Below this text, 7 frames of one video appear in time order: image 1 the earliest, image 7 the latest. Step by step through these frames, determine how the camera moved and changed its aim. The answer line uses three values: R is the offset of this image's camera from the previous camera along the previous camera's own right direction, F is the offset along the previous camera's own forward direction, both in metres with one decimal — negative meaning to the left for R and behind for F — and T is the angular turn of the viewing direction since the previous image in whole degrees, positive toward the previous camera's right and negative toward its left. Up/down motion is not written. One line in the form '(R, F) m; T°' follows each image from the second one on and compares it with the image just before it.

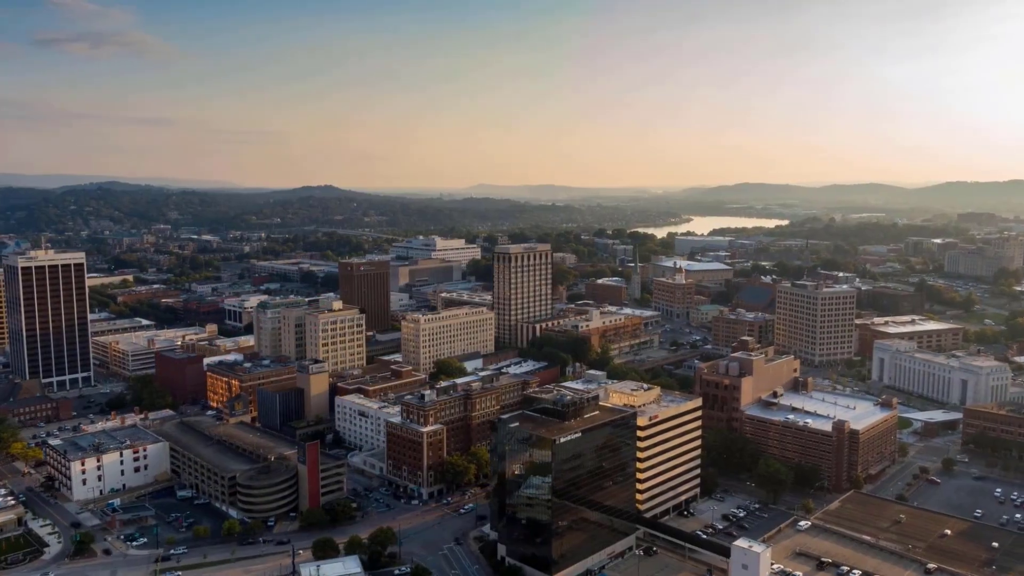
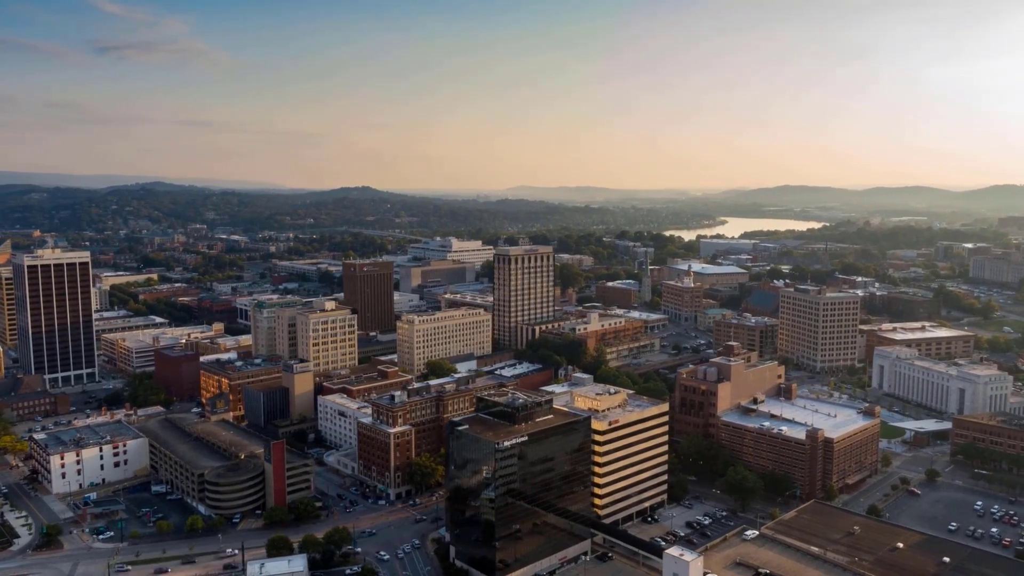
(+3.9, +0.2) m; -3°
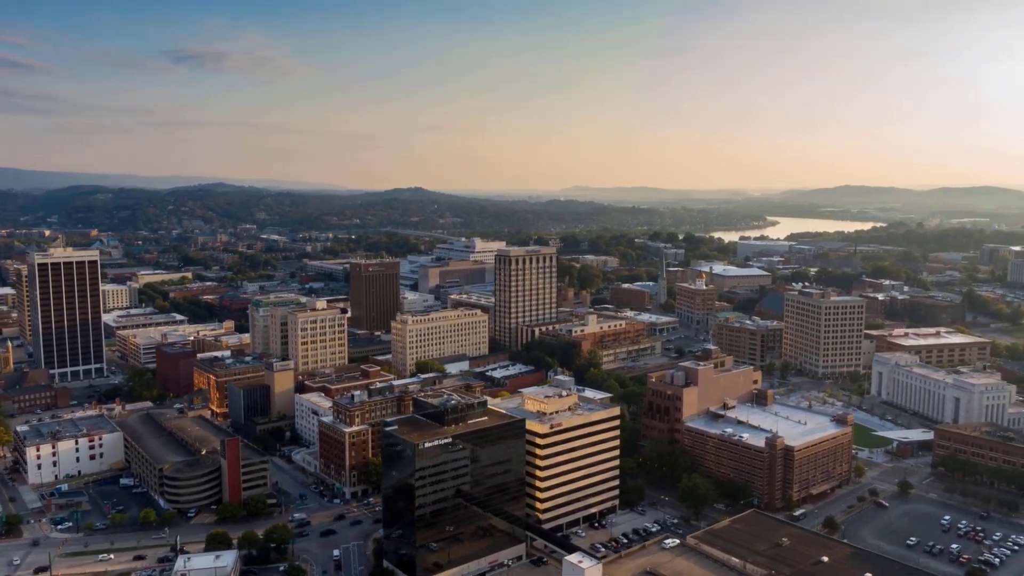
(+5.6, +0.4) m; -4°
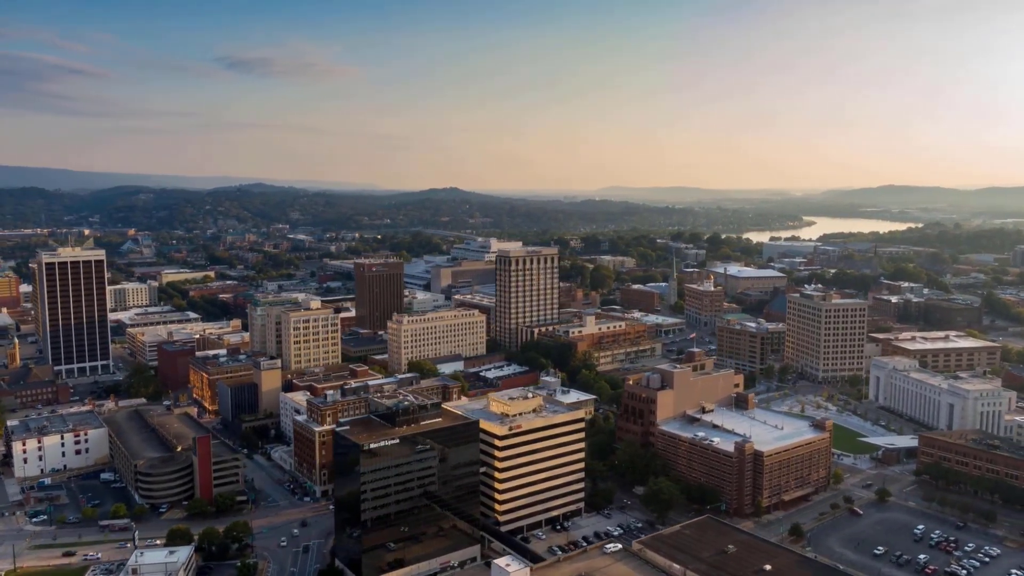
(+3.9, +0.2) m; -3°
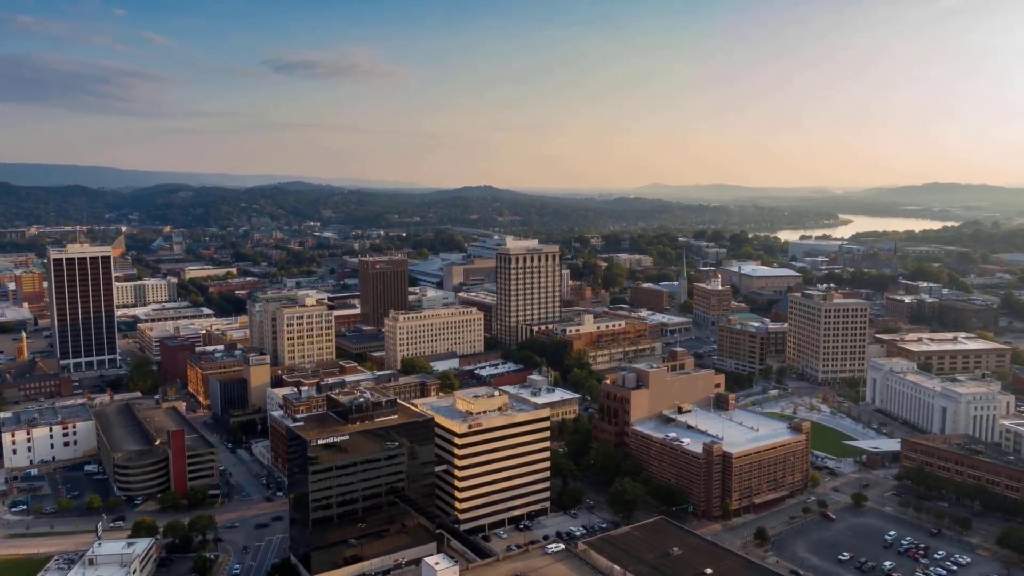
(+3.7, +0.2) m; -3°
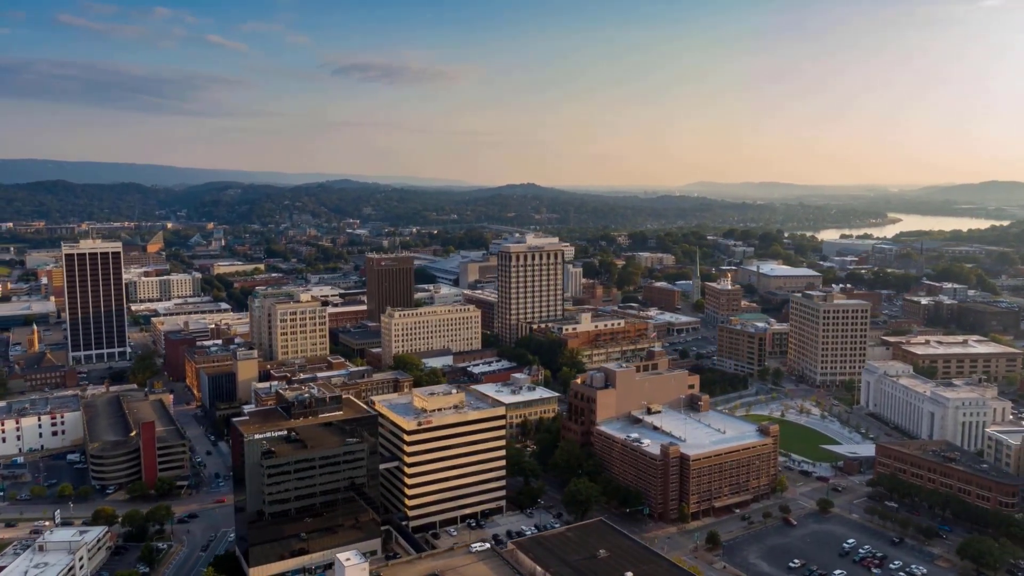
(+4.7, +0.3) m; -3°
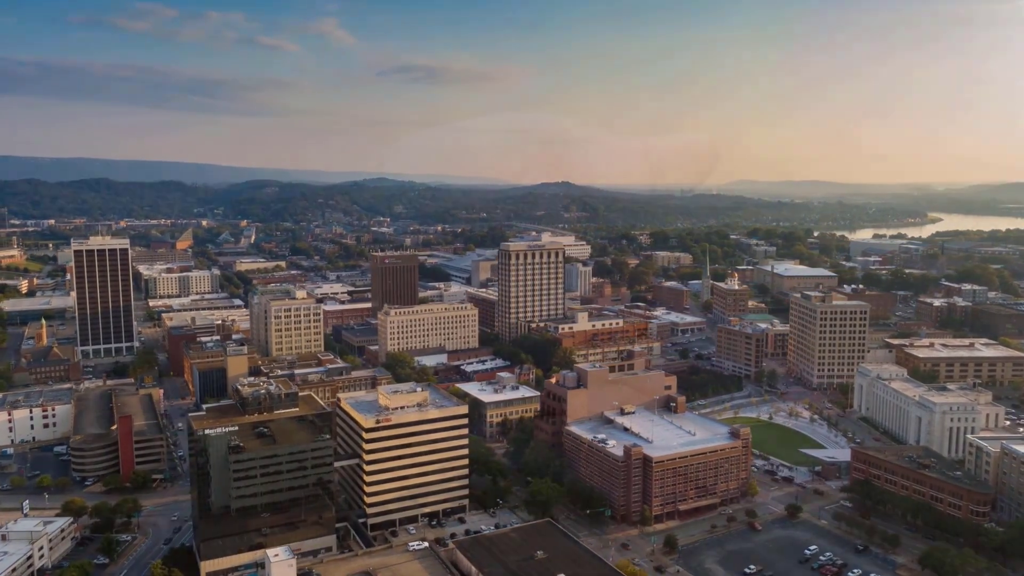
(+3.8, +0.2) m; -3°
